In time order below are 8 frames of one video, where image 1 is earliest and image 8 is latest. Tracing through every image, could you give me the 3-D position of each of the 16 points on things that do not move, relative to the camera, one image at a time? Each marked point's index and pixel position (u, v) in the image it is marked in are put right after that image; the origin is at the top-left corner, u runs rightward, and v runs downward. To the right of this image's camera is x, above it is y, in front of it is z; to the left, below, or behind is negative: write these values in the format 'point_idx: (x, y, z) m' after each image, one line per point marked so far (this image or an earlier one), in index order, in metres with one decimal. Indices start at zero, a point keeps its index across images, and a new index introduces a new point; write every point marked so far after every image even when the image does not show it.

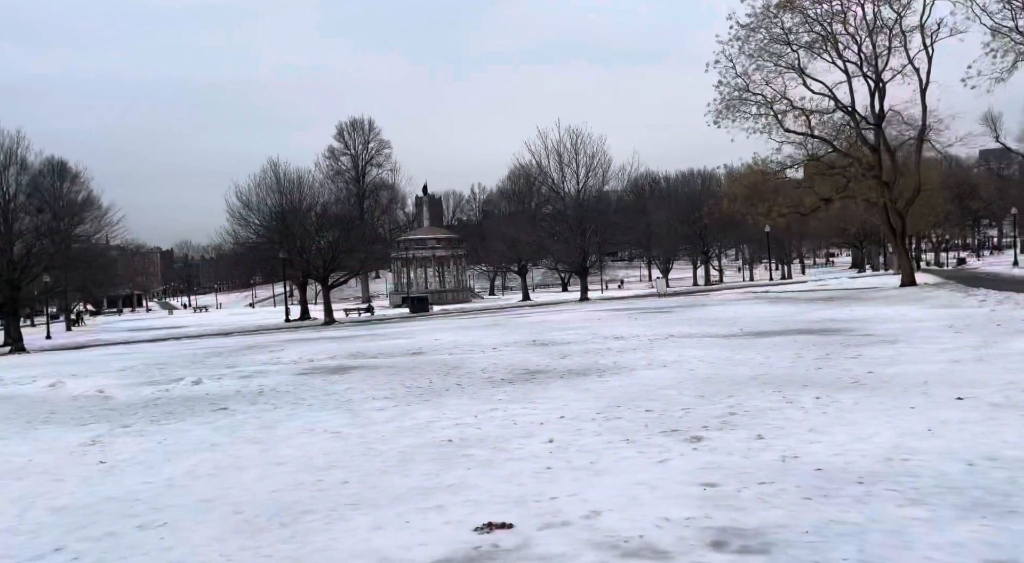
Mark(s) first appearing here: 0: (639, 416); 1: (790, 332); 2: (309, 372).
0: (+1.3, -1.4, +9.2) m
1: (+5.8, -1.1, +19.2) m
2: (-3.5, -1.6, +16.0) m
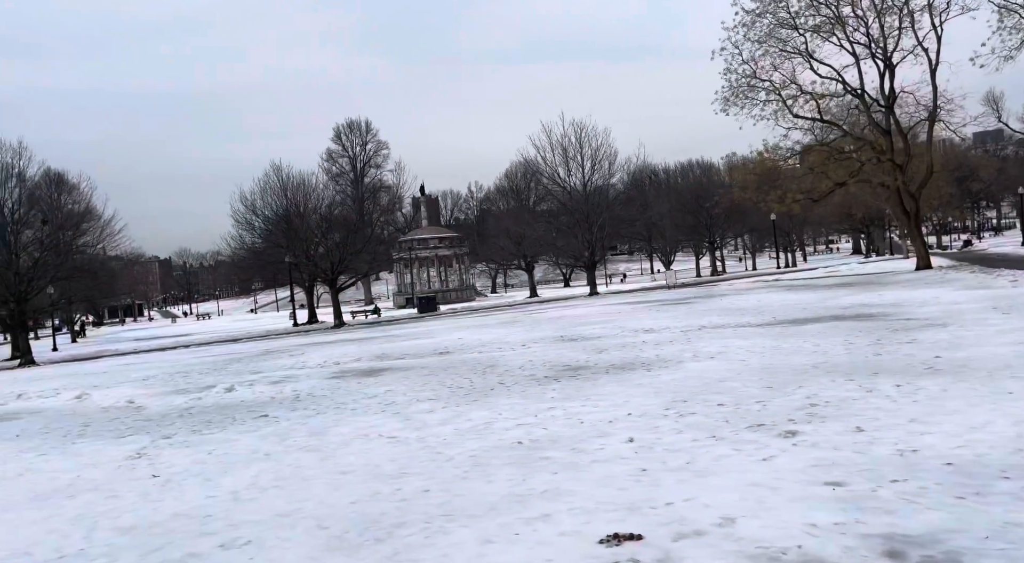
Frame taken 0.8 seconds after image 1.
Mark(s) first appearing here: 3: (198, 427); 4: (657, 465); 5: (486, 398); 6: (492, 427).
0: (+1.9, -1.2, +8.8) m
1: (+6.4, -0.8, +18.8) m
2: (-2.9, -1.7, +15.5) m
3: (-3.7, -1.8, +11.1) m
4: (+1.1, -1.3, +6.6) m
5: (-0.3, -1.4, +11.2) m
6: (-0.2, -1.4, +9.1) m
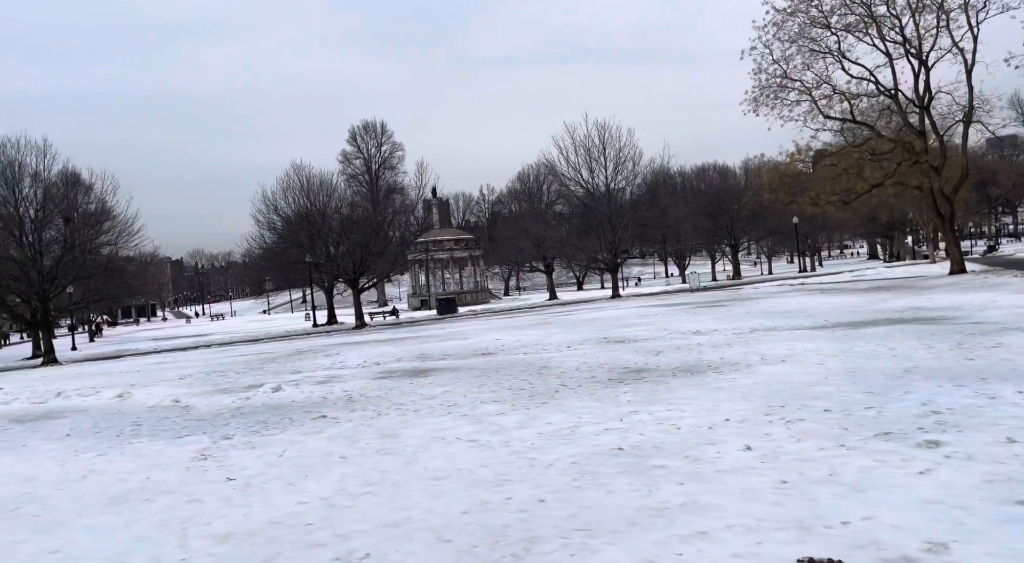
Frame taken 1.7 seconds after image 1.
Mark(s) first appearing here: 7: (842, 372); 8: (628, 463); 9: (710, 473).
0: (+2.7, -1.2, +8.1) m
1: (+7.2, -0.8, +18.1) m
2: (-2.1, -1.6, +14.8) m
3: (-2.9, -1.7, +10.5) m
4: (+1.8, -1.3, +5.9) m
5: (+0.5, -1.4, +10.6) m
6: (+0.6, -1.4, +8.4) m
7: (+4.0, -1.1, +11.3) m
8: (+0.9, -1.3, +6.8) m
9: (+1.3, -1.3, +6.2) m
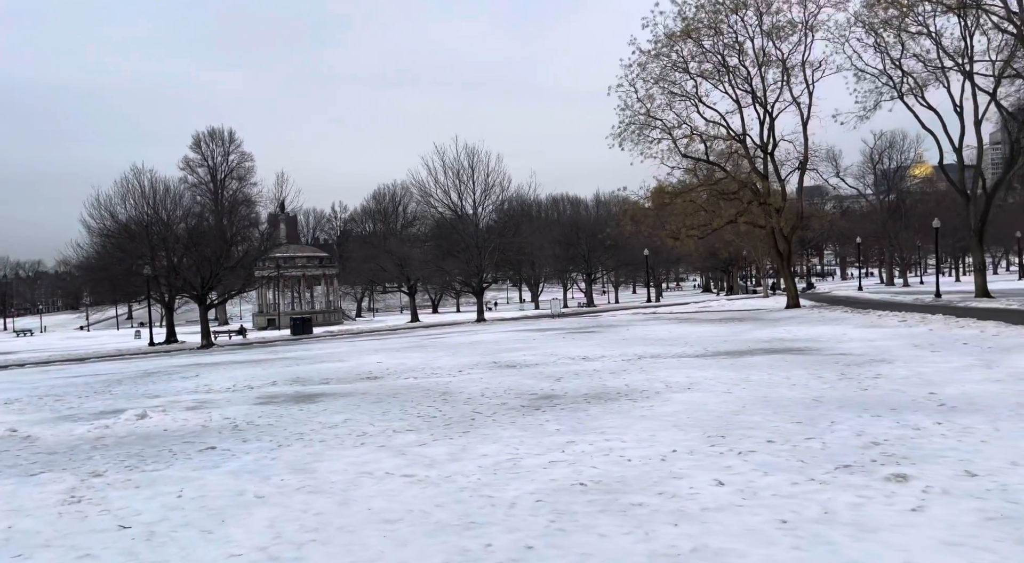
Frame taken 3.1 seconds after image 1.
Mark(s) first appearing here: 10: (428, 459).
0: (+2.2, -1.4, +7.9) m
1: (+5.0, -1.4, +18.5) m
2: (-3.6, -1.8, +13.8) m
3: (-3.8, -1.9, +9.3) m
4: (+1.7, -1.4, +5.6) m
5: (-0.4, -1.6, +10.0) m
6: (+0.1, -1.6, +7.9) m
7: (+3.0, -1.4, +11.3) m
8: (+0.6, -1.5, +6.3) m
9: (+1.2, -1.5, +5.8) m
10: (-0.8, -1.6, +8.4) m
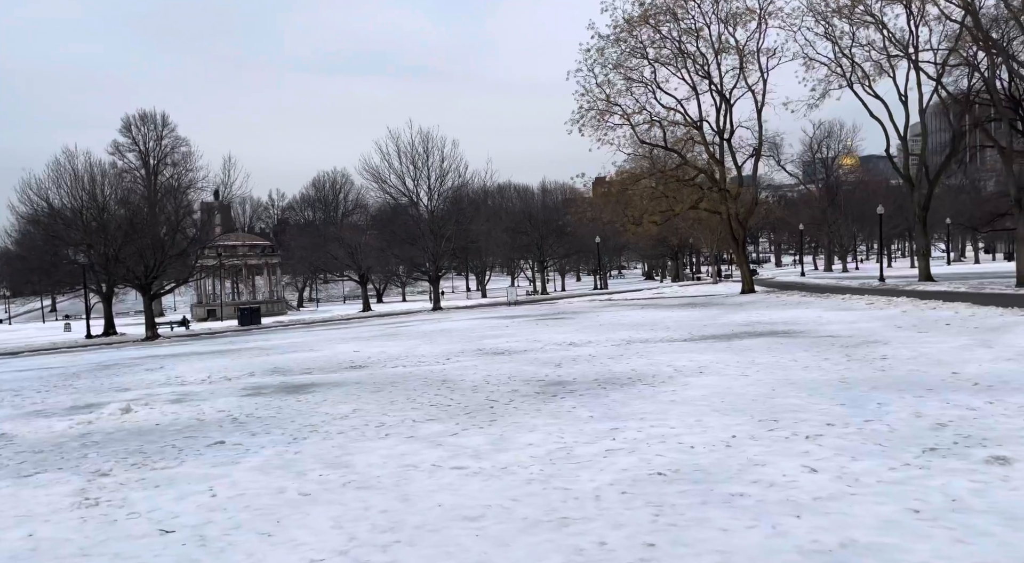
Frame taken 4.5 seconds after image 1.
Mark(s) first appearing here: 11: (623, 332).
0: (+2.7, -1.2, +7.5) m
1: (+4.7, -1.1, +18.3) m
2: (-3.6, -1.6, +13.0) m
3: (-3.4, -1.7, +8.5) m
4: (+2.3, -1.3, +5.2) m
5: (-0.1, -1.4, +9.4) m
6: (+0.5, -1.4, +7.4) m
7: (+3.2, -1.2, +10.9) m
8: (+1.2, -1.3, +5.8) m
9: (+1.7, -1.3, +5.4) m
10: (-0.3, -1.4, +7.8) m
11: (+2.4, -1.1, +19.7) m
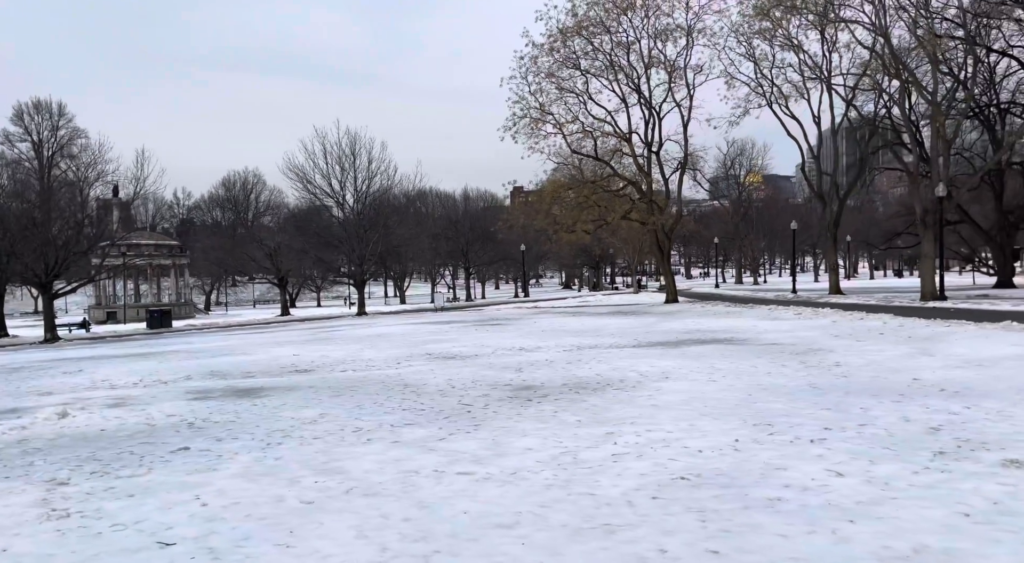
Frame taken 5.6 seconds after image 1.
0: (+2.7, -1.3, +7.5) m
1: (+3.7, -1.2, +18.4) m
2: (-4.1, -1.6, +12.3) m
3: (-3.5, -1.6, +7.9) m
4: (+2.5, -1.3, +5.2) m
5: (-0.2, -1.4, +9.1) m
6: (+0.5, -1.4, +7.1) m
7: (+2.9, -1.3, +10.9) m
8: (+1.3, -1.3, +5.6) m
9: (+2.0, -1.3, +5.3) m
10: (-0.4, -1.4, +7.4) m
11: (+1.2, -1.2, +19.6) m
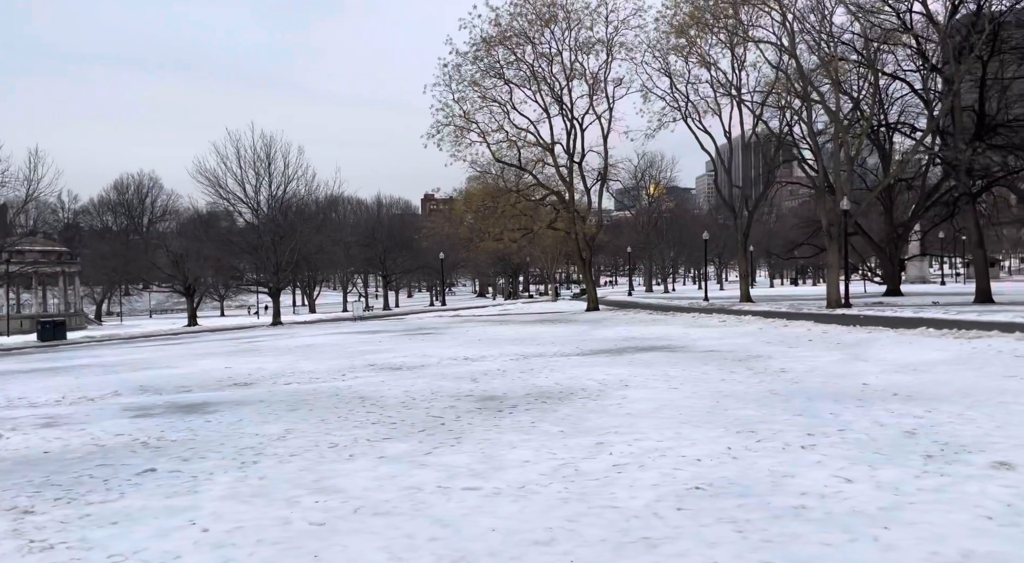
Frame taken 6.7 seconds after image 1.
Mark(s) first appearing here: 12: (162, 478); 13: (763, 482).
0: (+2.6, -1.3, +7.7) m
1: (+2.5, -1.4, +18.6) m
2: (-4.6, -1.7, +11.7) m
3: (-3.5, -1.7, +7.4) m
4: (+2.7, -1.3, +5.3) m
5: (-0.4, -1.5, +9.0) m
6: (+0.5, -1.4, +7.1) m
7: (+2.5, -1.4, +11.1) m
8: (+1.5, -1.4, +5.7) m
9: (+2.1, -1.3, +5.4) m
10: (-0.4, -1.5, +7.3) m
11: (-0.1, -1.4, +19.5) m
12: (-3.0, -1.7, +7.9) m
13: (+1.7, -1.4, +6.3) m
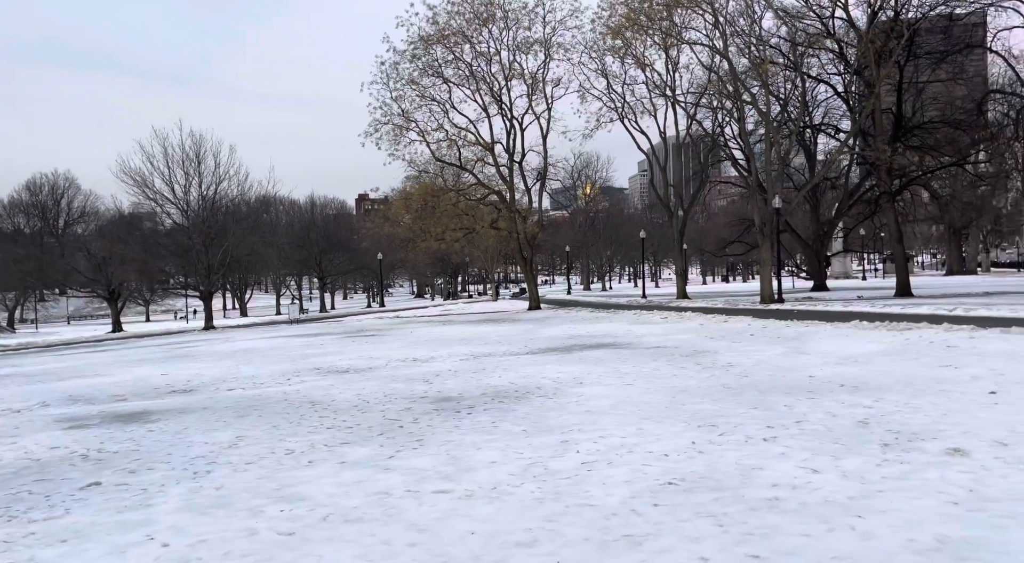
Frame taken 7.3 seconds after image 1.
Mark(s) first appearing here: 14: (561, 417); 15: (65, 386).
0: (+2.3, -1.3, +7.8) m
1: (+1.5, -1.3, +18.7) m
2: (-5.1, -1.8, +11.4) m
3: (-3.8, -1.8, +7.1) m
4: (+2.6, -1.3, +5.5) m
5: (-0.8, -1.5, +8.9) m
6: (+0.3, -1.4, +7.1) m
7: (+1.9, -1.3, +11.2) m
8: (+1.3, -1.3, +5.7) m
9: (+2.0, -1.3, +5.5) m
10: (-0.6, -1.5, +7.2) m
11: (-1.2, -1.4, +19.5) m
12: (-3.3, -1.7, +7.7) m
13: (+1.5, -1.3, +6.4) m
14: (+0.6, -1.4, +9.7) m
15: (-8.5, -2.0, +17.9) m
